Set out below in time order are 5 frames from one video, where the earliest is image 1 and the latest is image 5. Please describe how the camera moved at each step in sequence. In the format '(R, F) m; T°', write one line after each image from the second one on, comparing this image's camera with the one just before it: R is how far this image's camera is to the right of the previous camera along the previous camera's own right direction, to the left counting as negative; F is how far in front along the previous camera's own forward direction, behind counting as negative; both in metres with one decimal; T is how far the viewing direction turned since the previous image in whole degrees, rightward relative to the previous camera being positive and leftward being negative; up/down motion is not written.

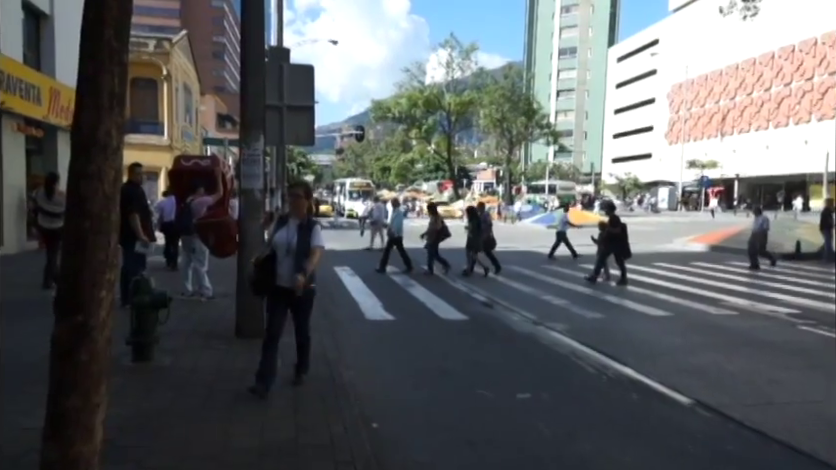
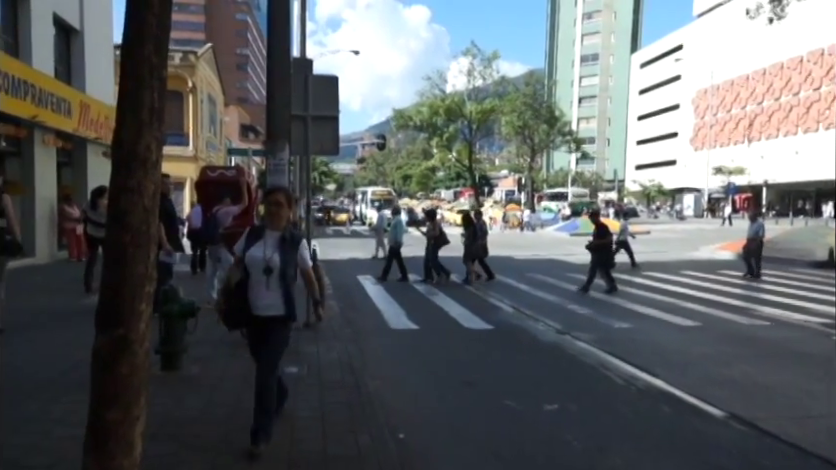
(-0.1, 0.0) m; -1°
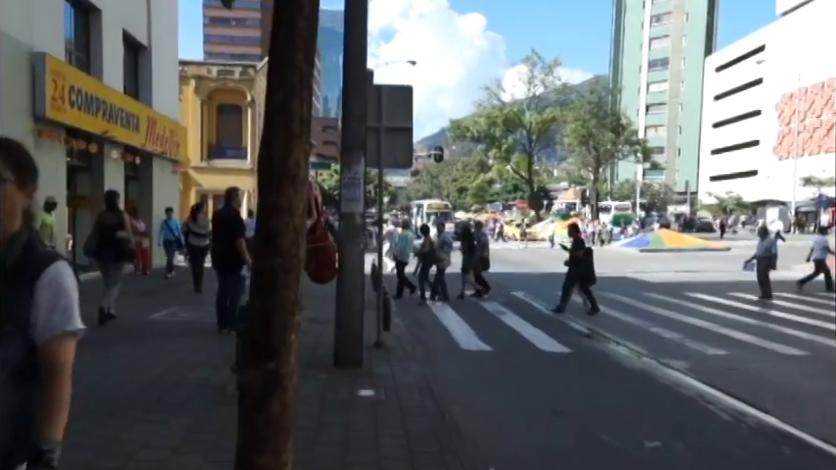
(-0.5, +0.6) m; -3°
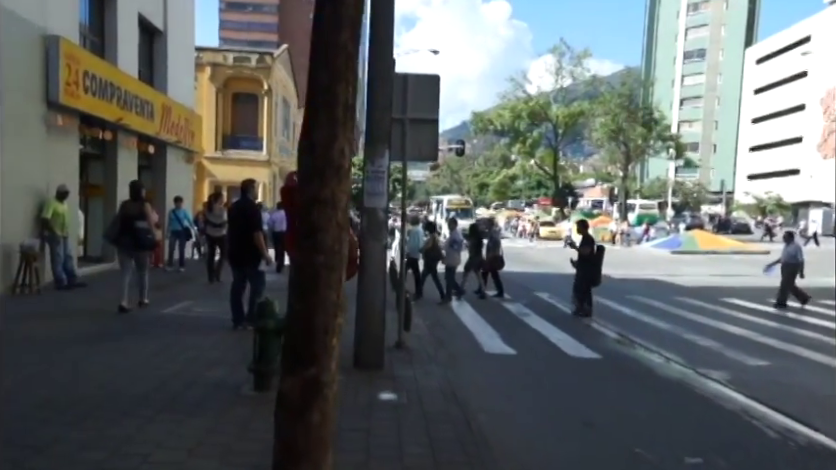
(-0.1, +0.6) m; -1°
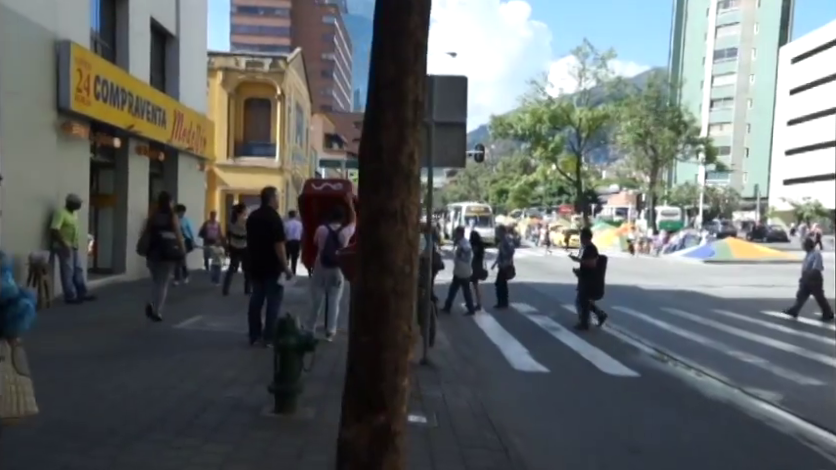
(-0.2, +0.5) m; -1°
